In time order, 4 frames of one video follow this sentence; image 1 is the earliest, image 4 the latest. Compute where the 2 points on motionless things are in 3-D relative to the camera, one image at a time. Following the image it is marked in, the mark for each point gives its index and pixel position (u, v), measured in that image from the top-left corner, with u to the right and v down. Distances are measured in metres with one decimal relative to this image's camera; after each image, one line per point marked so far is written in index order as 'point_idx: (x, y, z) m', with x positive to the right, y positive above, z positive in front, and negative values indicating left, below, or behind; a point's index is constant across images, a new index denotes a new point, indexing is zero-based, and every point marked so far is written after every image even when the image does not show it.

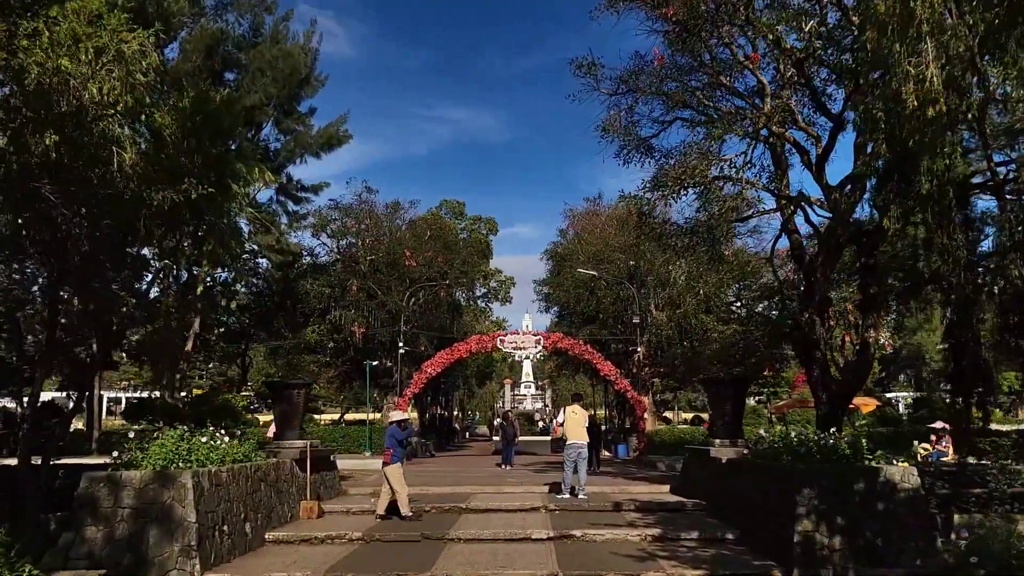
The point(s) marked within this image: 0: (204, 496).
0: (-2.9, -1.9, +7.6) m
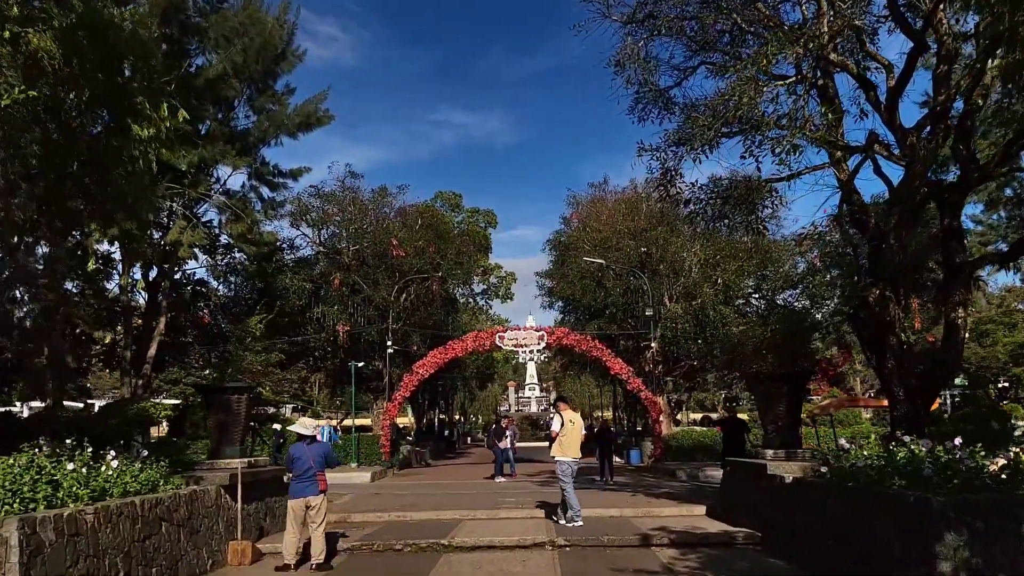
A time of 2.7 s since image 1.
0: (-2.9, -1.7, +5.1) m
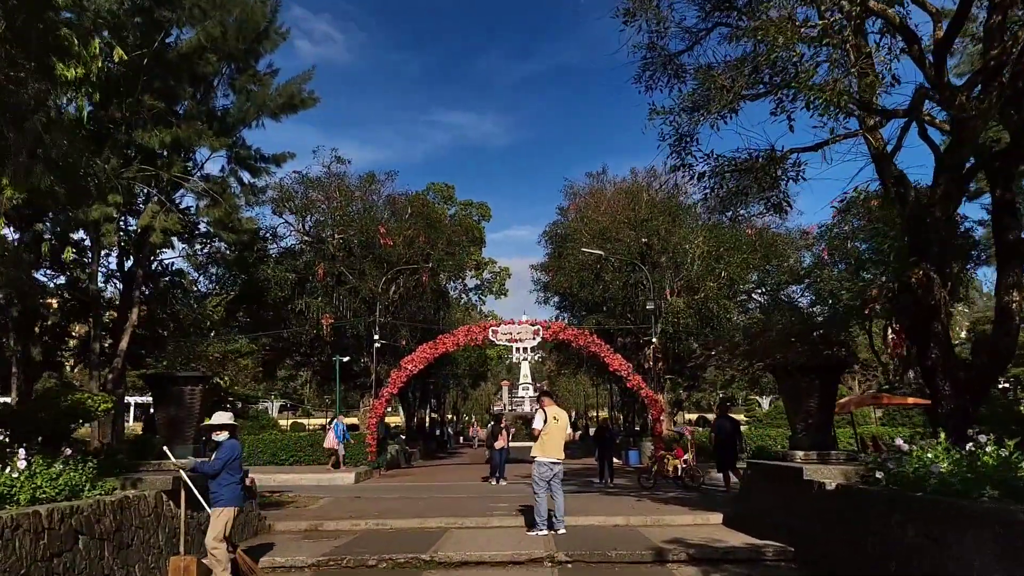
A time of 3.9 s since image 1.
0: (-3.0, -1.4, +3.9) m
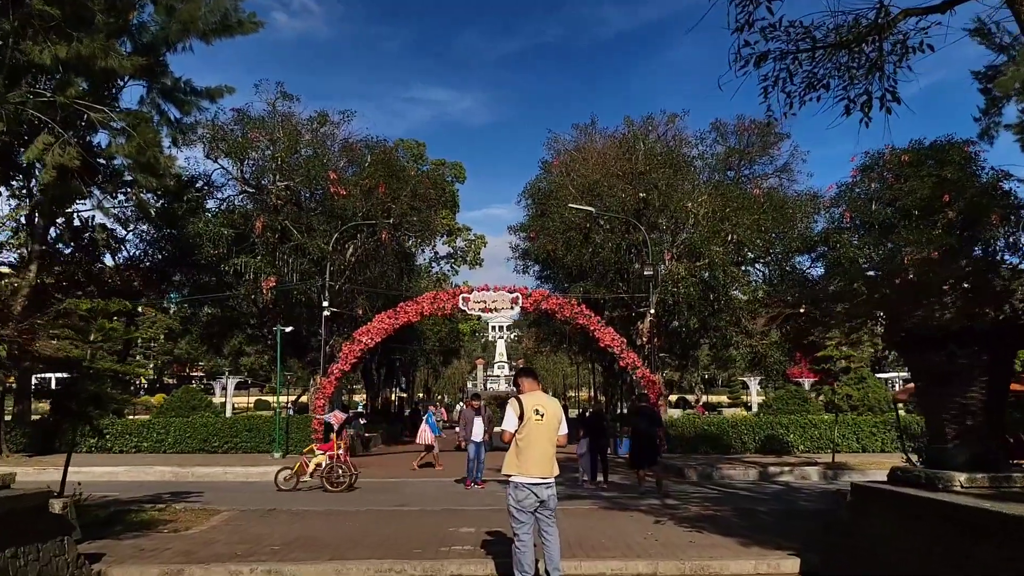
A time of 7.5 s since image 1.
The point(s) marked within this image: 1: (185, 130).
0: (-3.1, -0.9, +0.5) m
1: (-7.6, +3.7, +18.6) m
